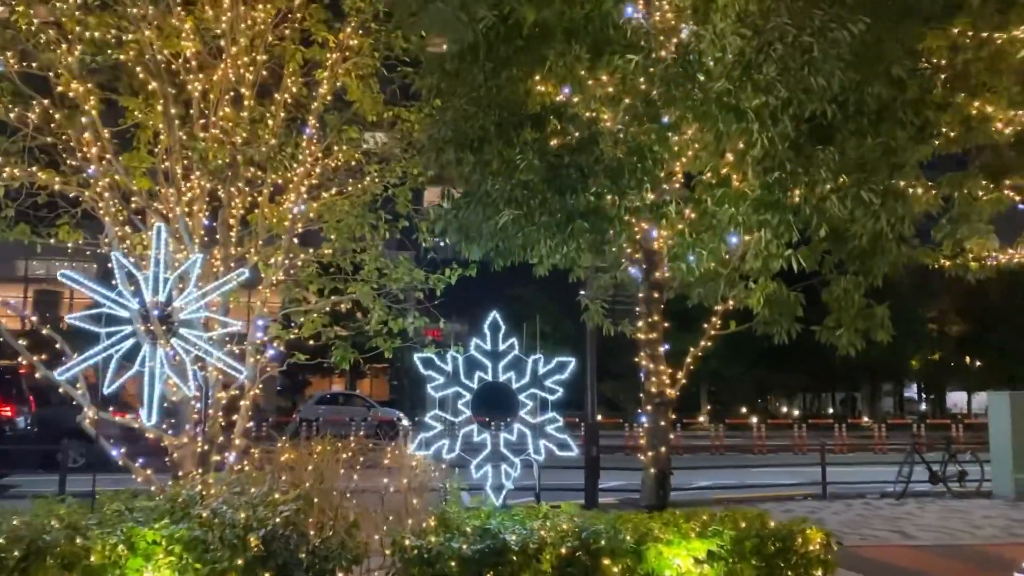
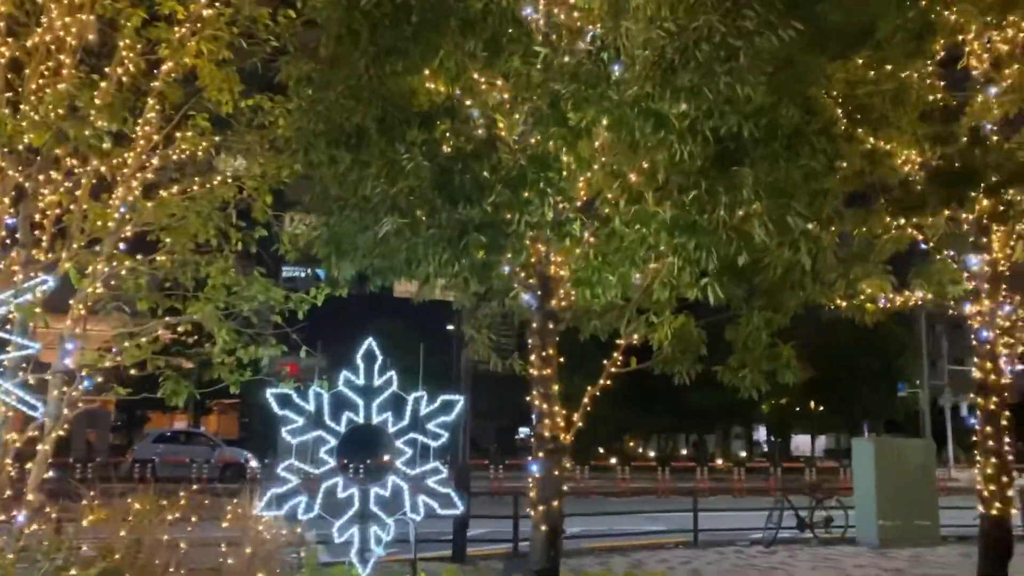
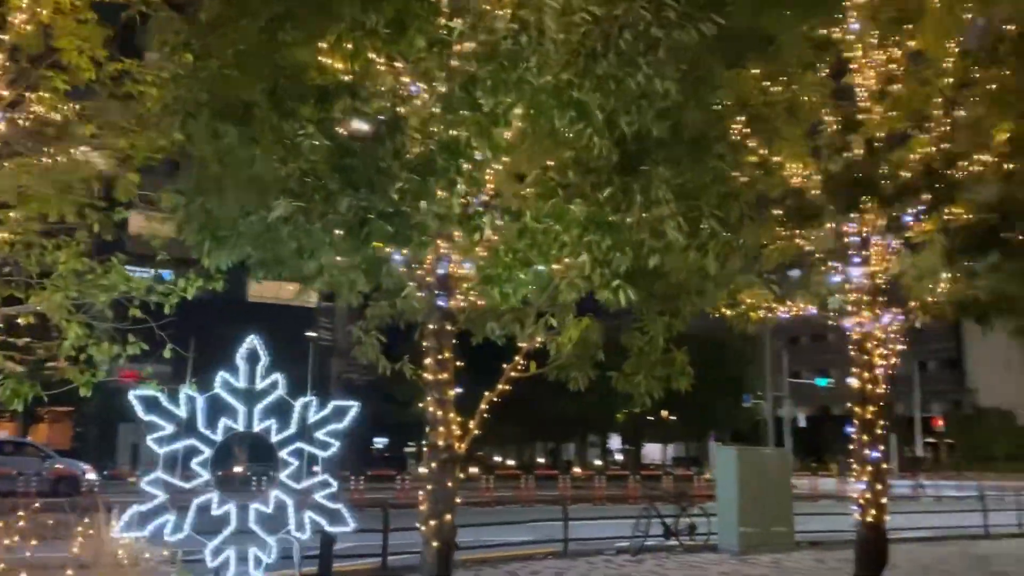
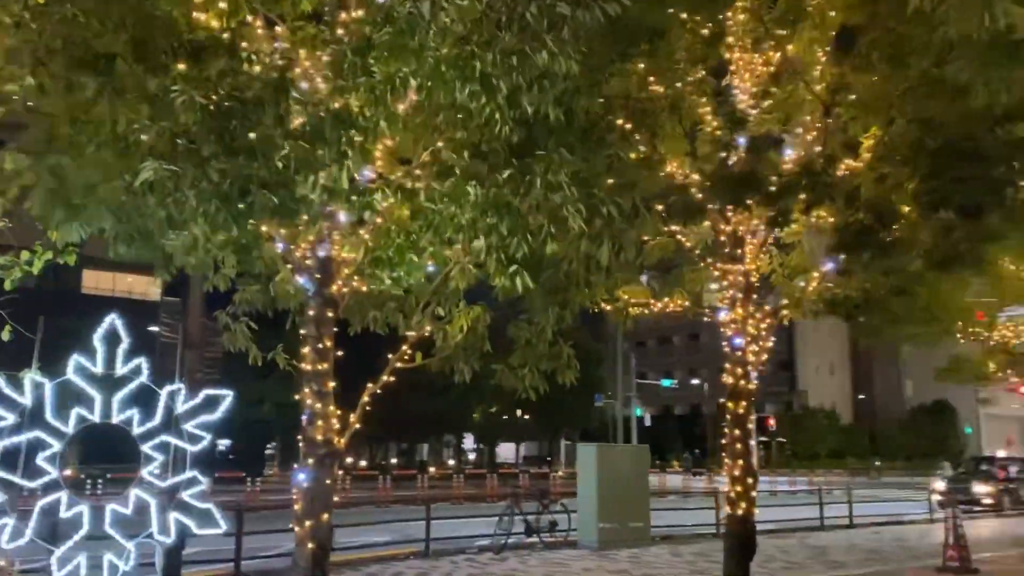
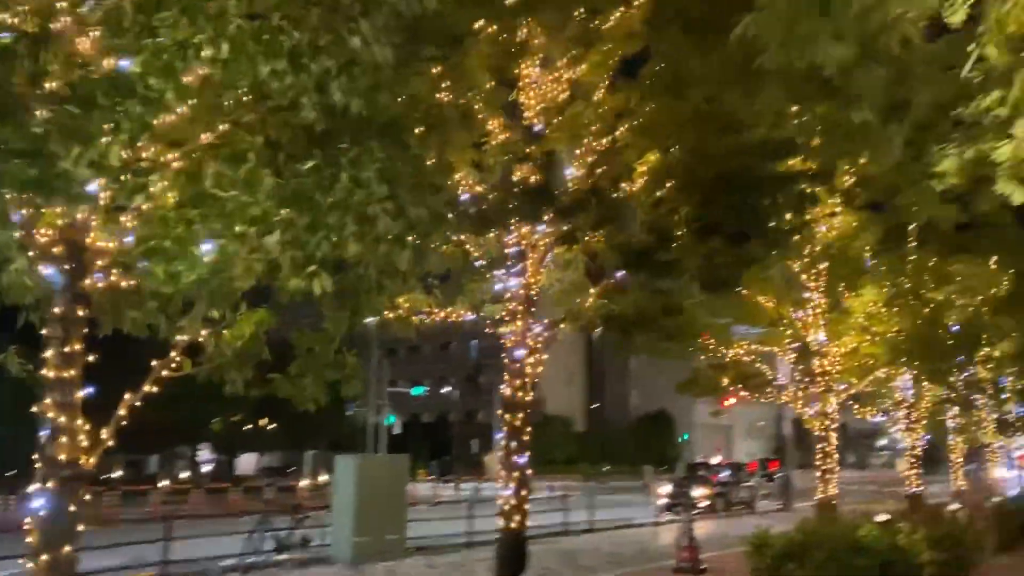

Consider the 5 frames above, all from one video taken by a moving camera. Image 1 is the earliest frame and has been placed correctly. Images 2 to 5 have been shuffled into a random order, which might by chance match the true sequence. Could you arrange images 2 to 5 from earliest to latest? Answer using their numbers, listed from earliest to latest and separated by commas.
2, 3, 4, 5
